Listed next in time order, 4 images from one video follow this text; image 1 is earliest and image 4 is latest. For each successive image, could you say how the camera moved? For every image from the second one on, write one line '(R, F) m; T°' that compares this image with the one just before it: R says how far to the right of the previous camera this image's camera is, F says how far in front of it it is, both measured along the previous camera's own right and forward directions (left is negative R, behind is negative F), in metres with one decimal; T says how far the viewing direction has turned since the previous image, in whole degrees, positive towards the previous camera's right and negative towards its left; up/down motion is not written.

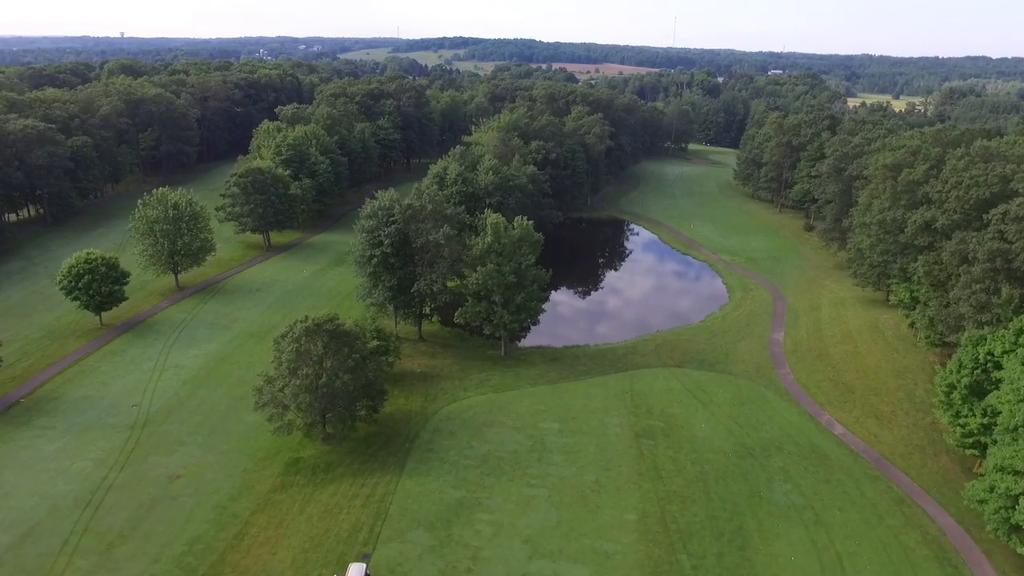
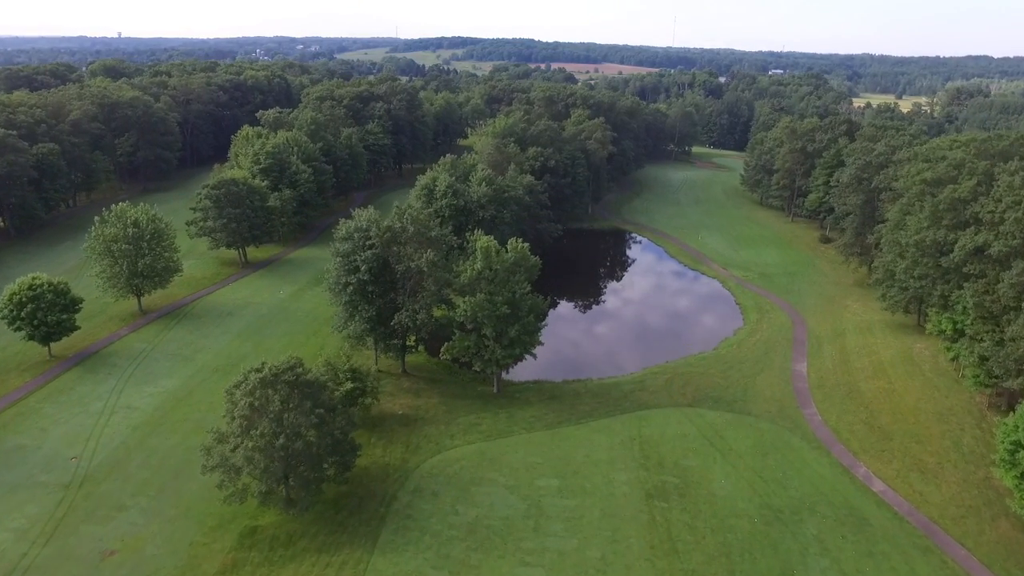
(+0.3, +4.8) m; 0°
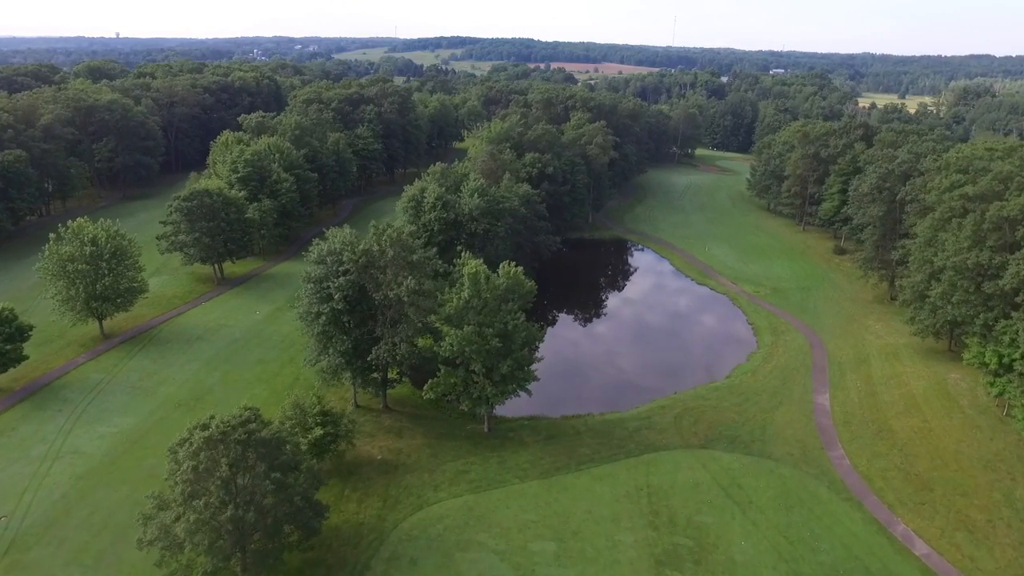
(+0.3, +4.1) m; 0°
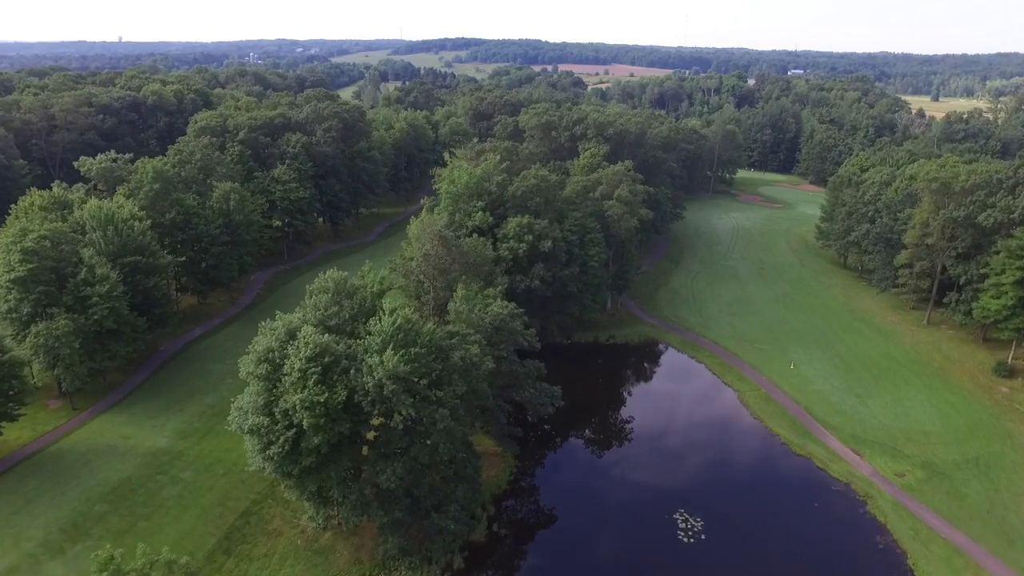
(+1.8, +25.2) m; -1°
